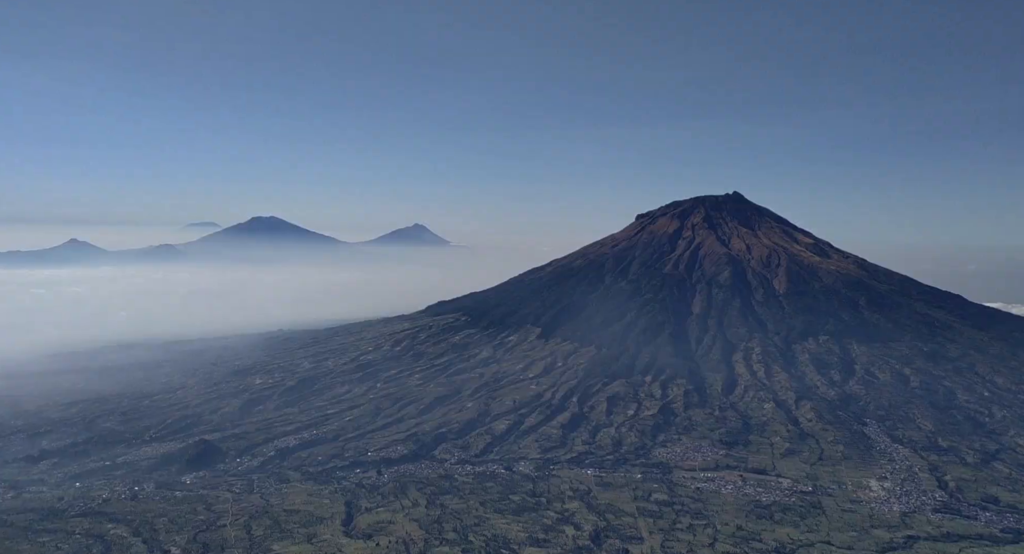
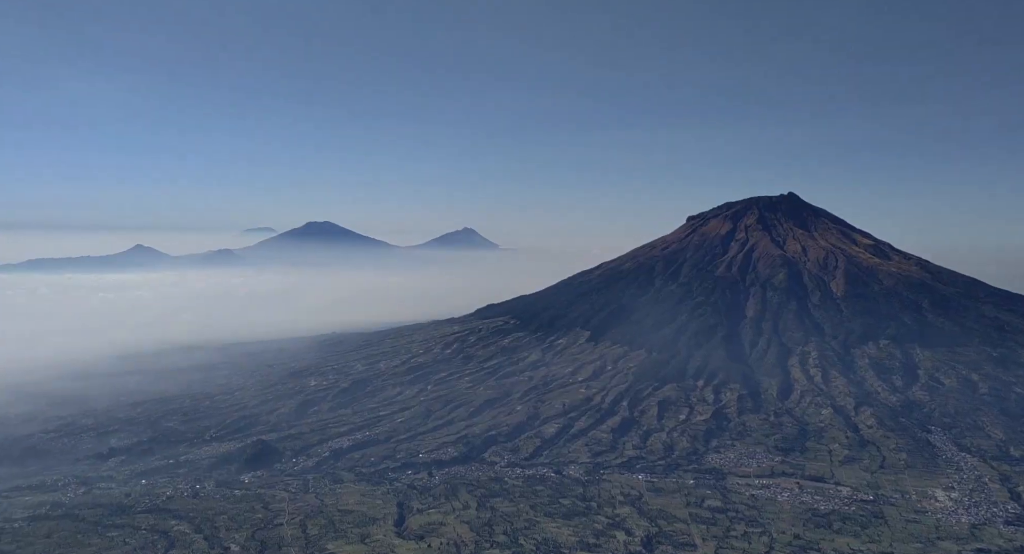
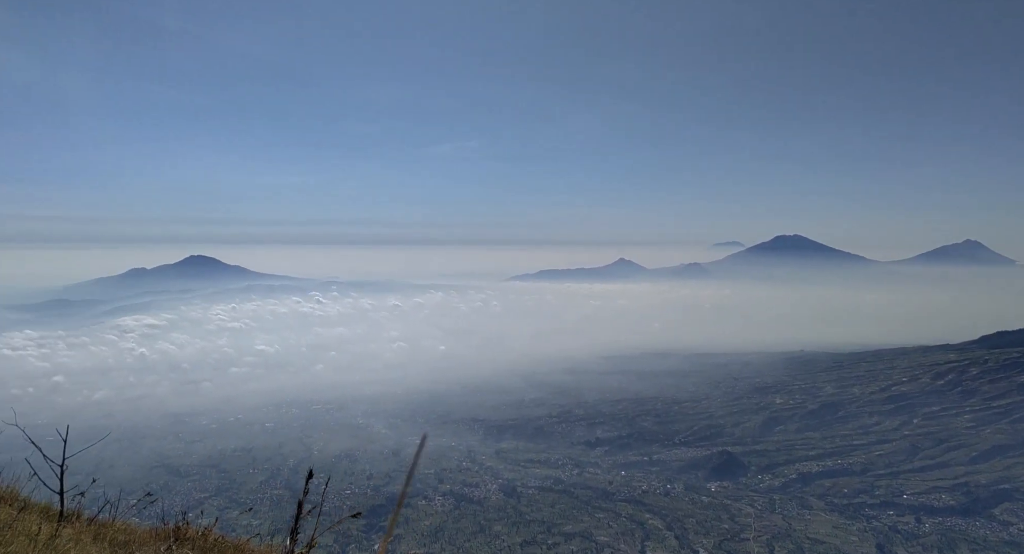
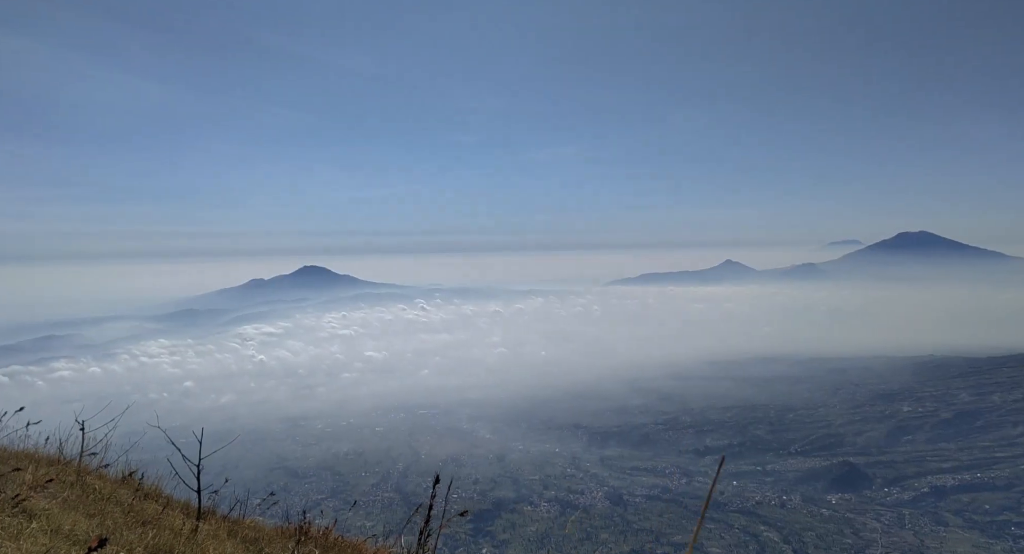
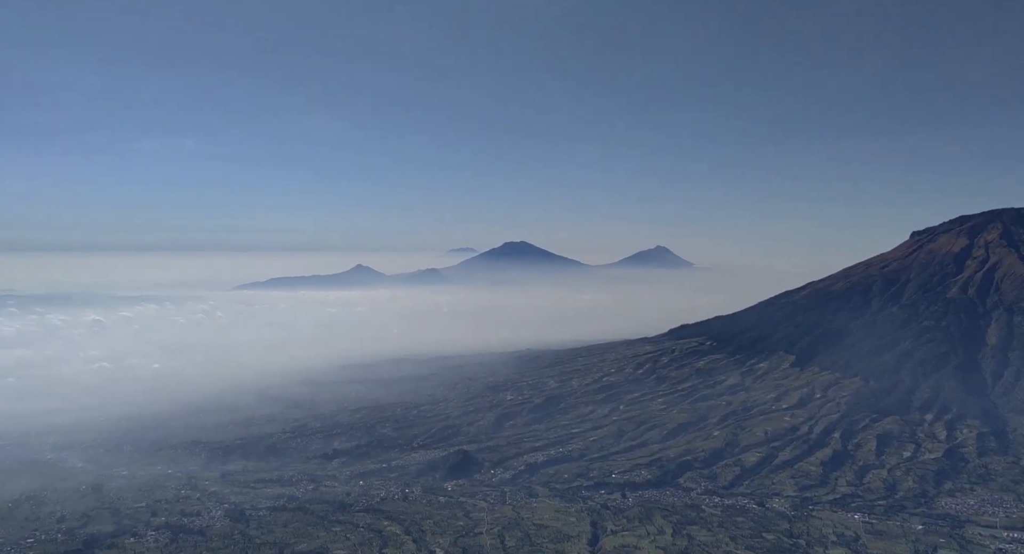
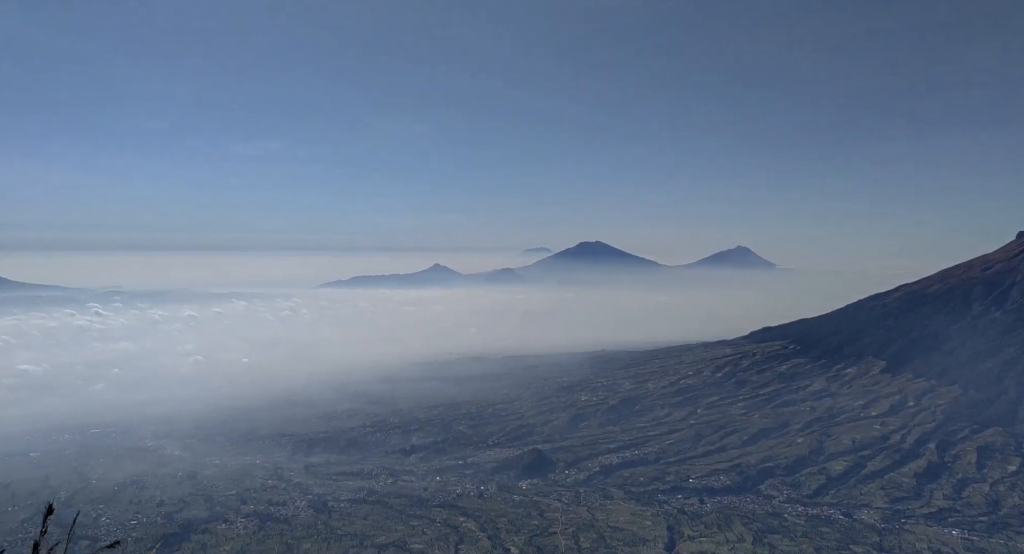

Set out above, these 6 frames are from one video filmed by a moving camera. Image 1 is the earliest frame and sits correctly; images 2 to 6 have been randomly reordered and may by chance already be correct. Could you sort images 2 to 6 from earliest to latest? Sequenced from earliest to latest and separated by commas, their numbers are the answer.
2, 5, 6, 3, 4
